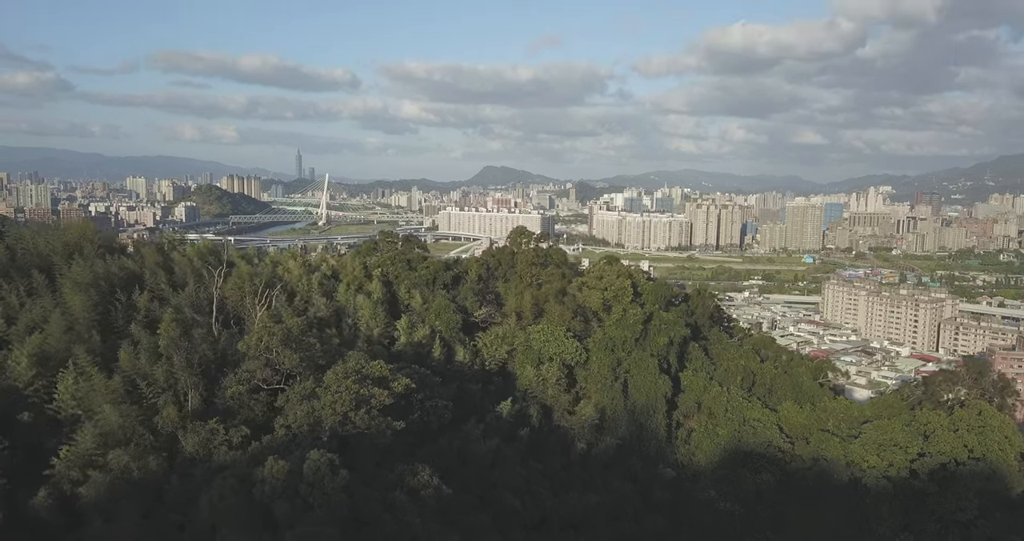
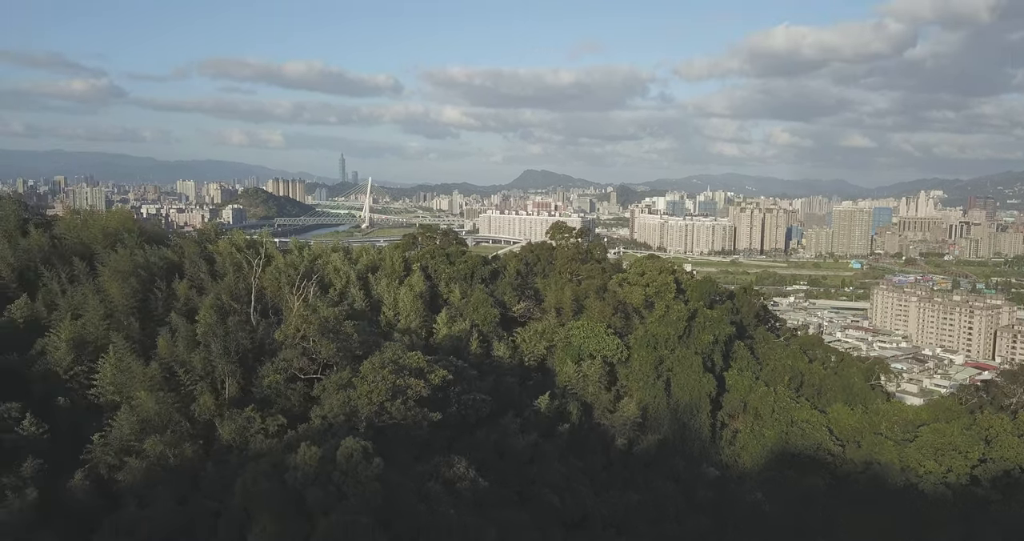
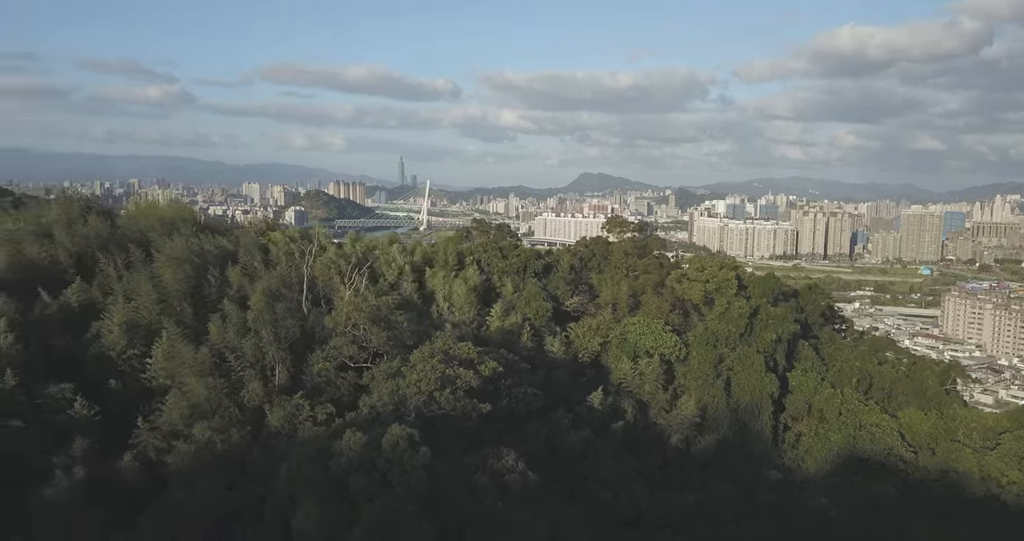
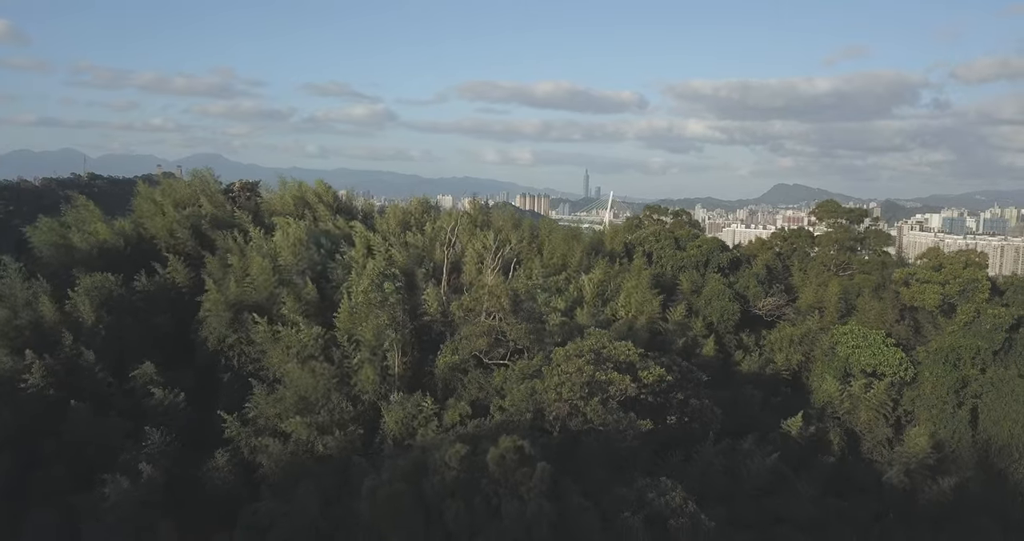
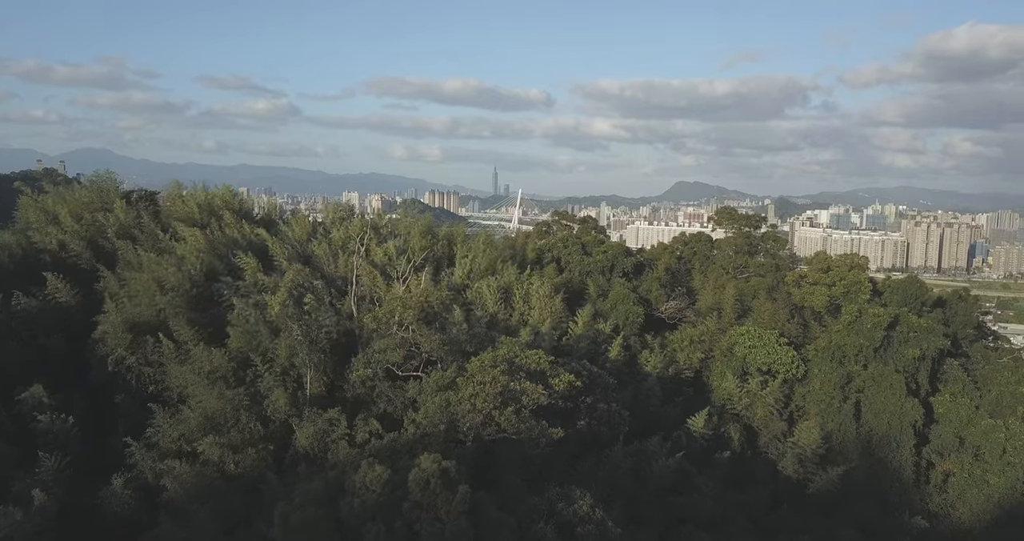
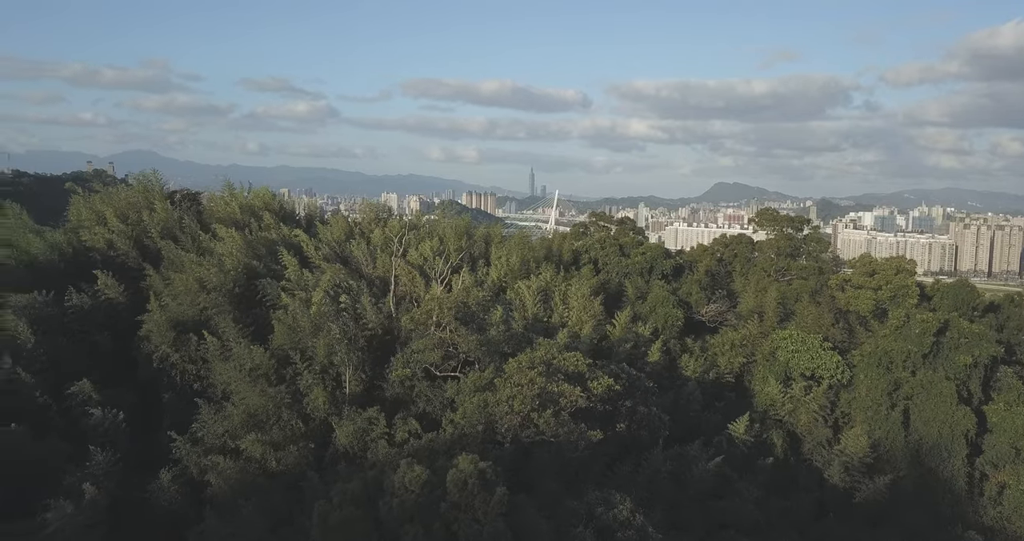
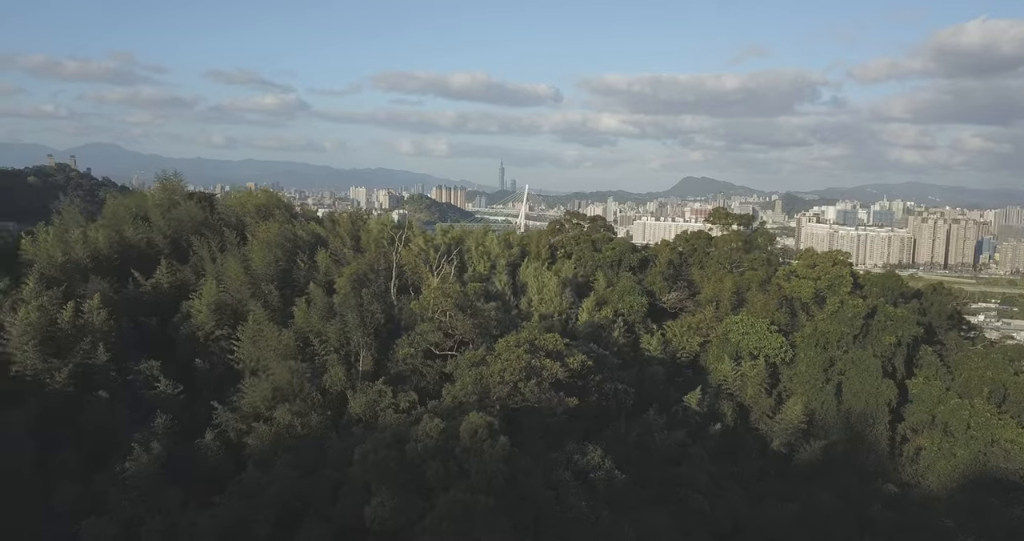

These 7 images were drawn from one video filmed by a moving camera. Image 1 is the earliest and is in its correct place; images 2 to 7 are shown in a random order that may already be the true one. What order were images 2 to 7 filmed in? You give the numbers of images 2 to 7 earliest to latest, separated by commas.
2, 3, 7, 5, 6, 4
